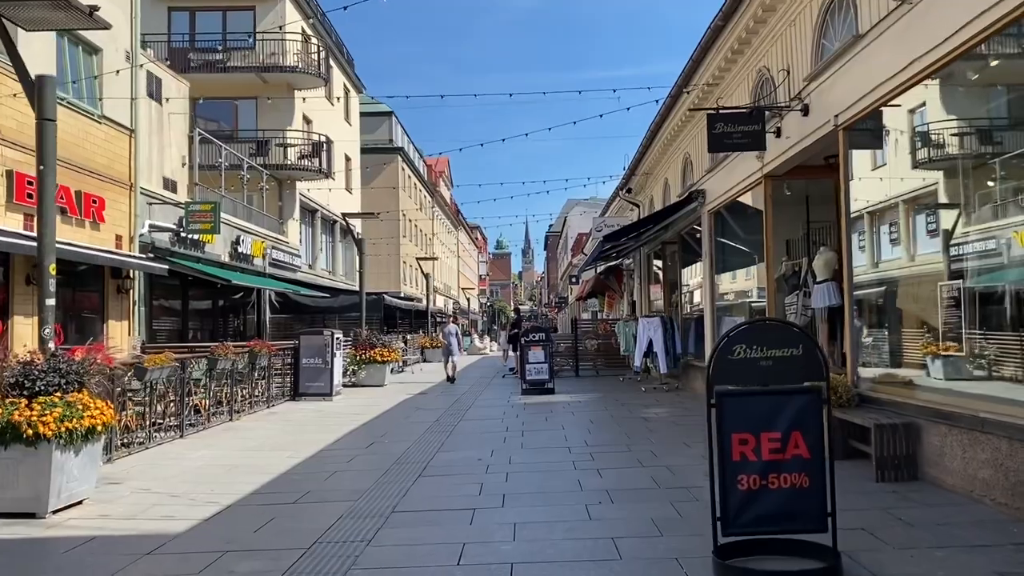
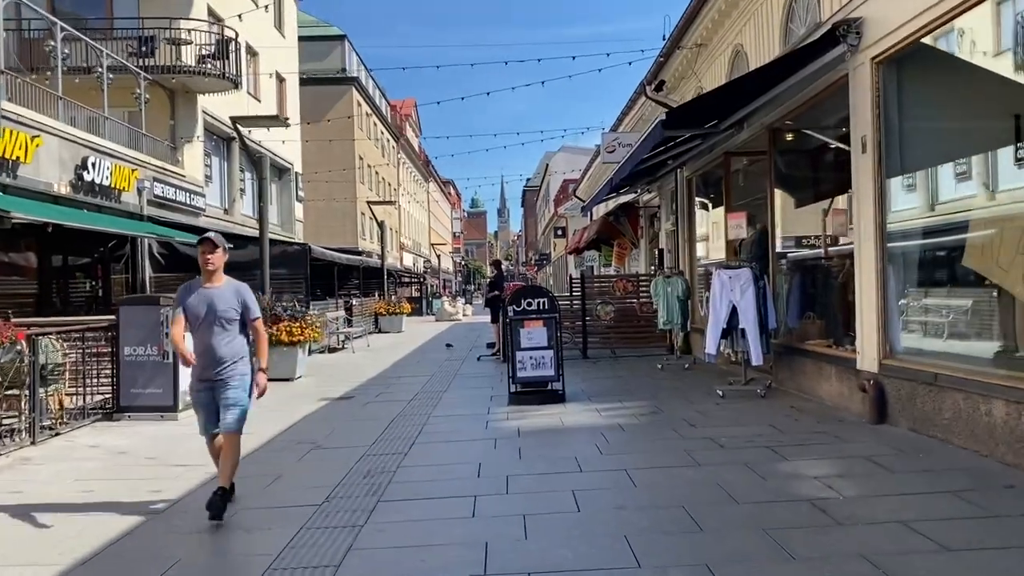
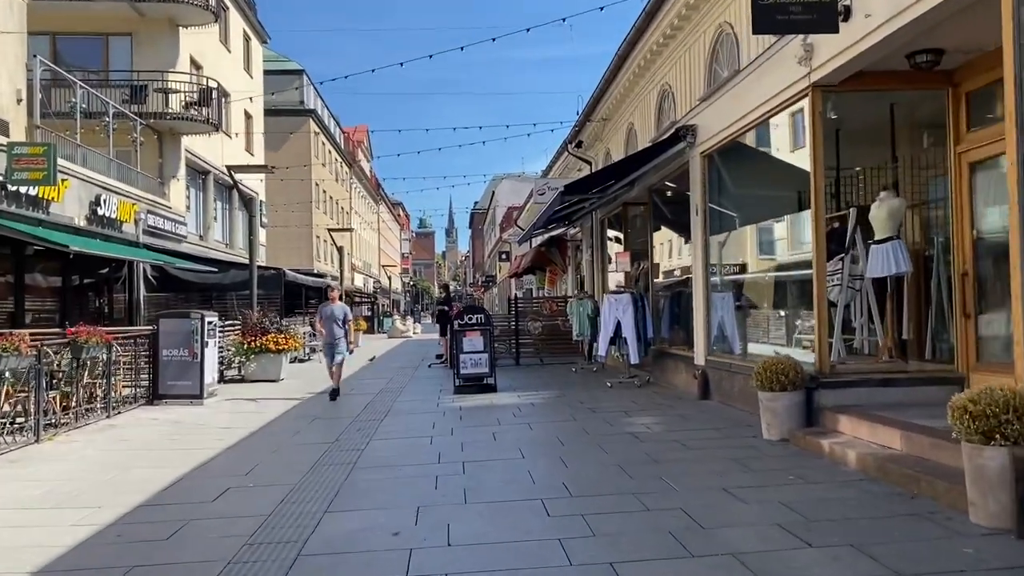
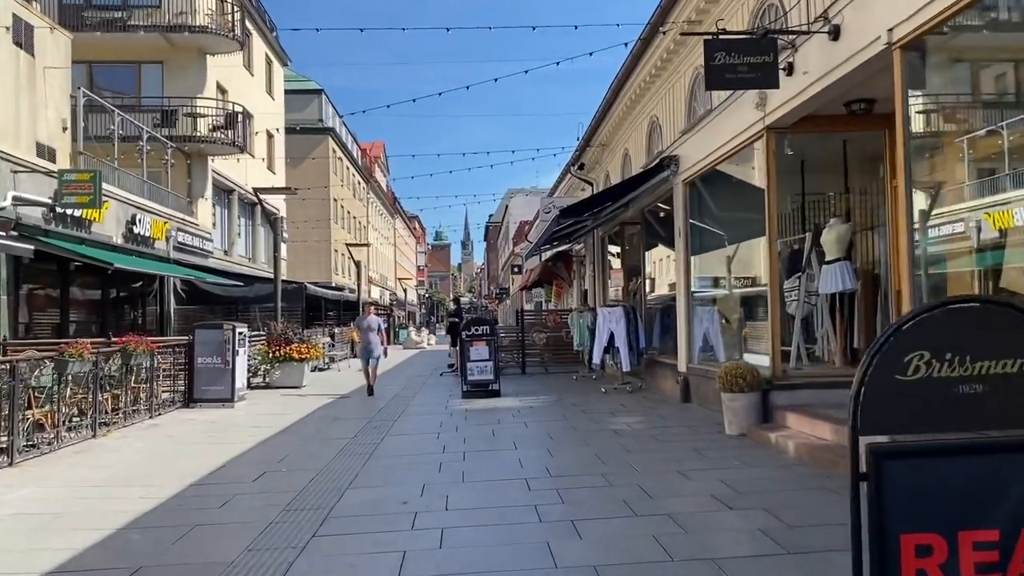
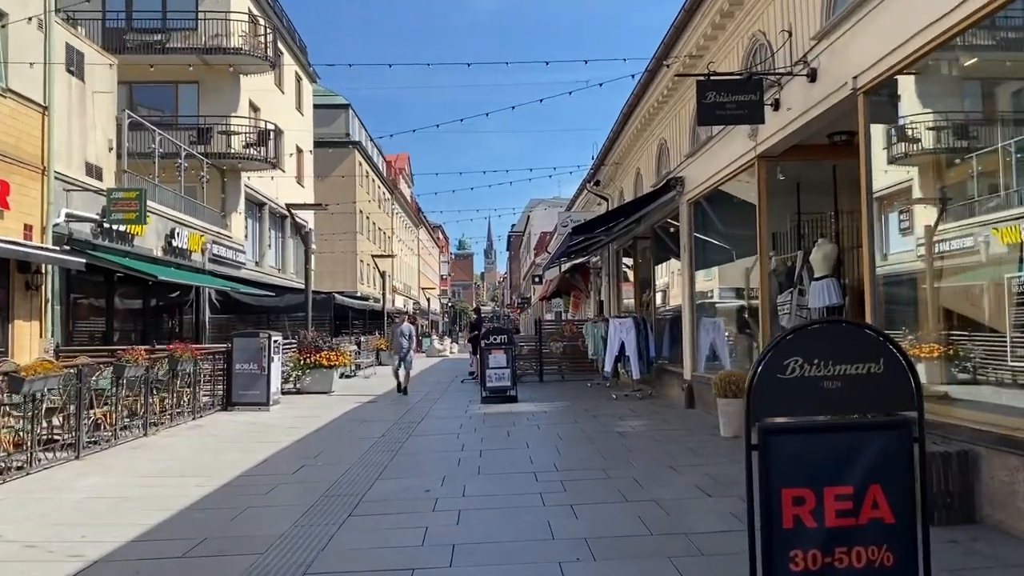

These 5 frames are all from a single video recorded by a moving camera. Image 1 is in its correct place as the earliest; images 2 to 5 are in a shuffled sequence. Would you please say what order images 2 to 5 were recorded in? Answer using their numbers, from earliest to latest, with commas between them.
5, 4, 3, 2
